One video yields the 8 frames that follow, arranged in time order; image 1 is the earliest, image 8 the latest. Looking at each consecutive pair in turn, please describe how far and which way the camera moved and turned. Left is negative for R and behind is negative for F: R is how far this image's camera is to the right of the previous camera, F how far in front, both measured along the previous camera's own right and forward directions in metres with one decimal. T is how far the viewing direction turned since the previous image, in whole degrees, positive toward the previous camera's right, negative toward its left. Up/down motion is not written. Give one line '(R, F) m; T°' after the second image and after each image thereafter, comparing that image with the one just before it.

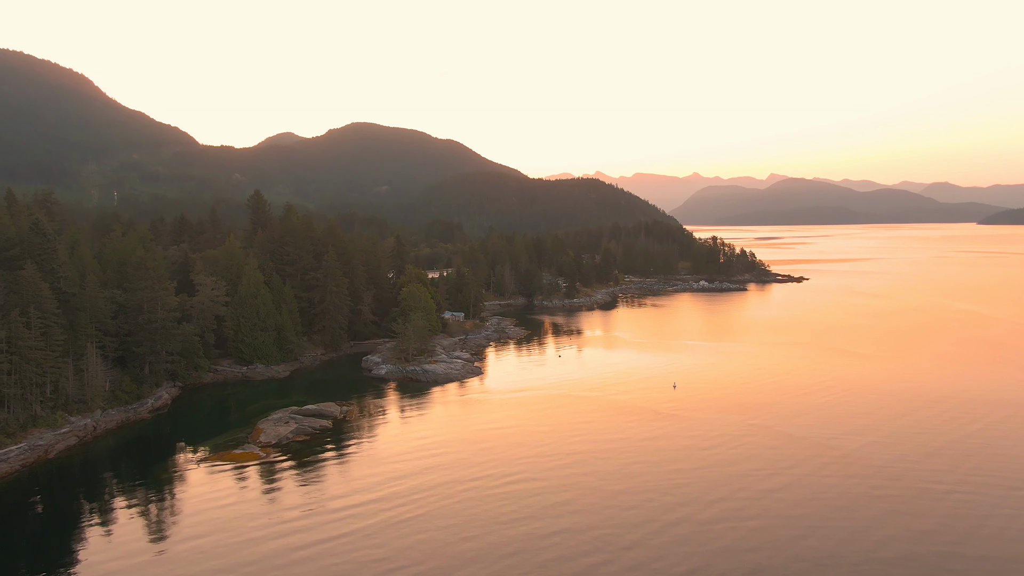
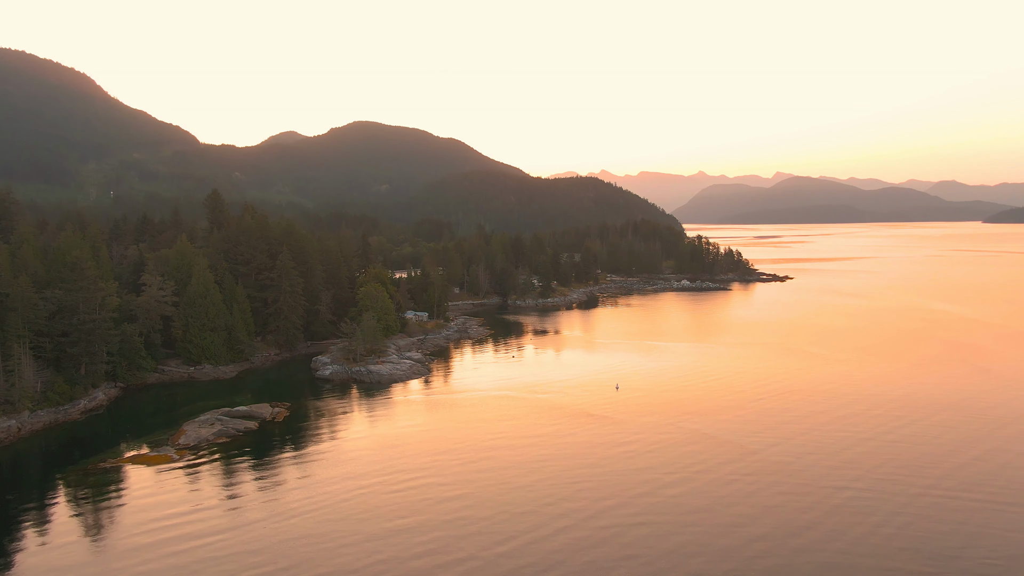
(+4.3, +0.3) m; 0°
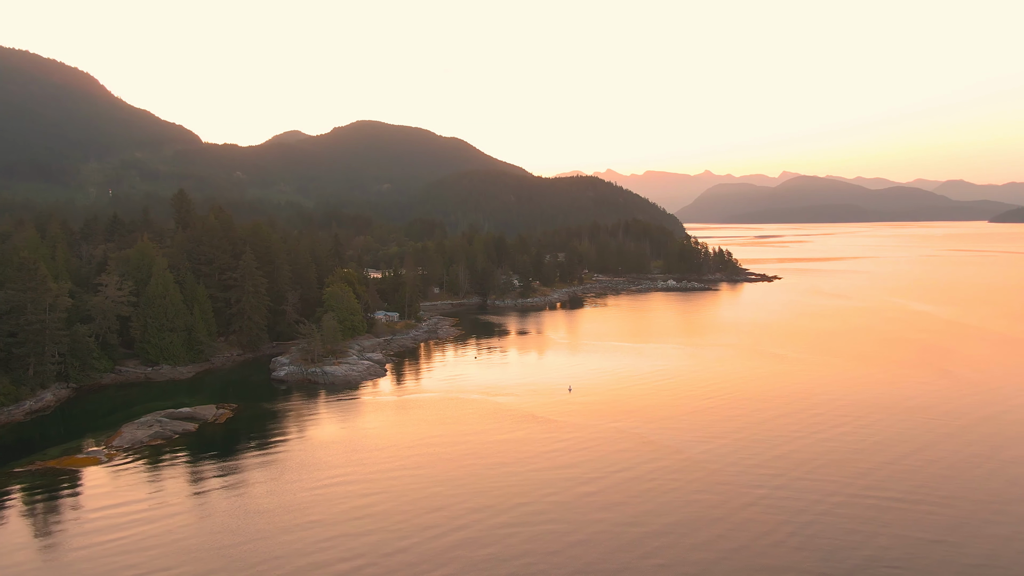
(+3.5, +0.4) m; 0°
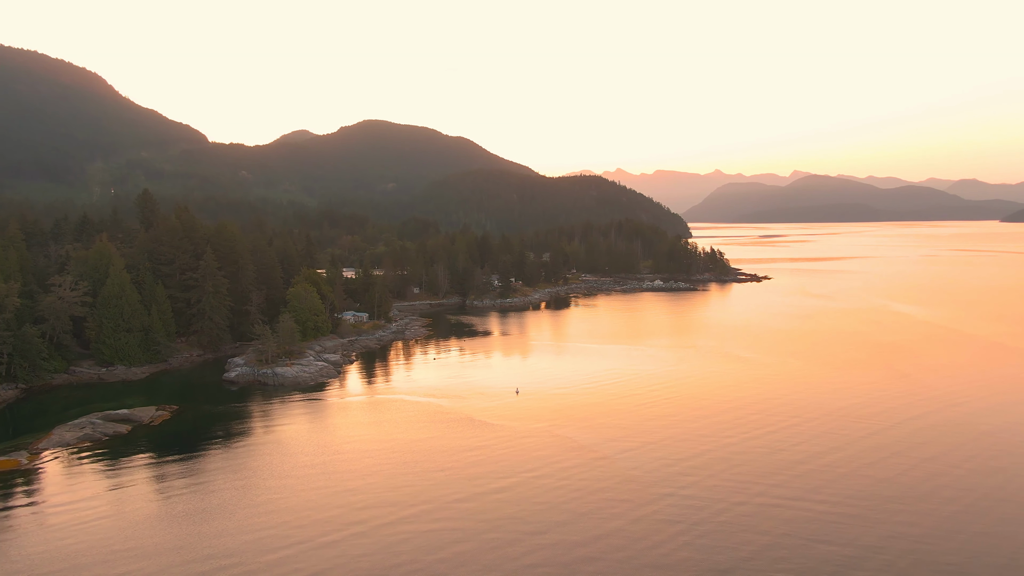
(+4.0, +0.5) m; -1°
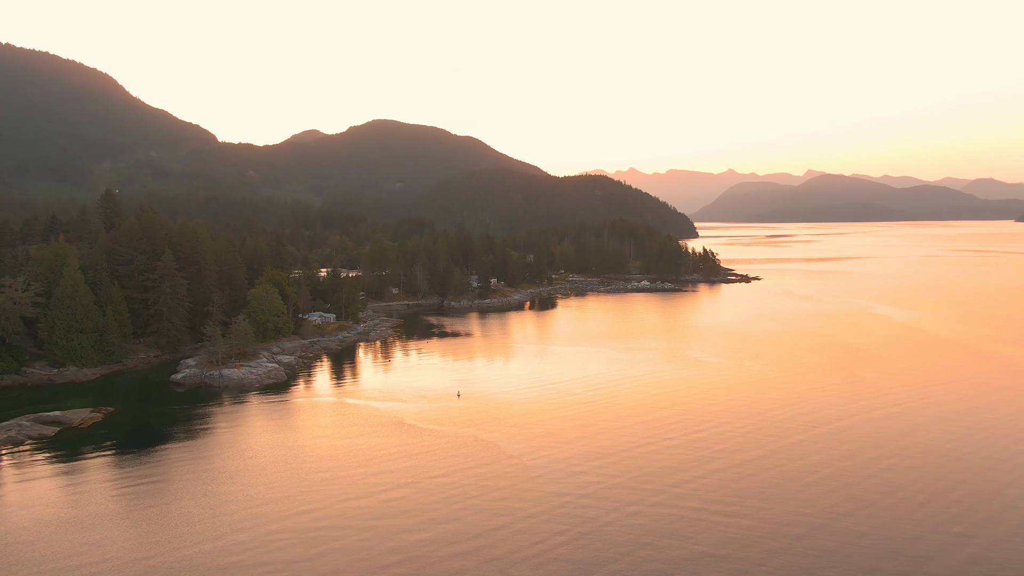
(+4.5, +0.5) m; -1°
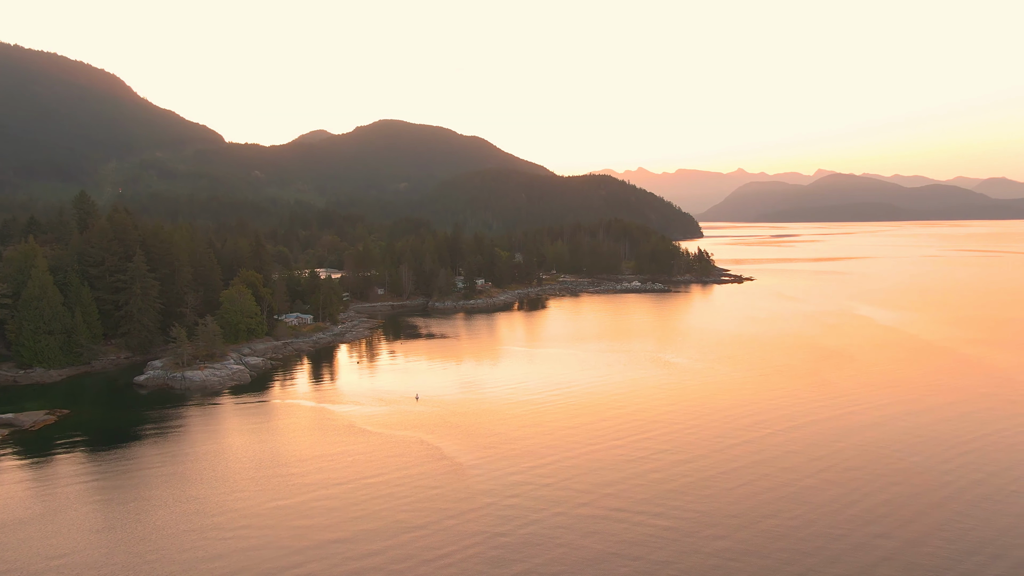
(+3.1, +0.4) m; -1°
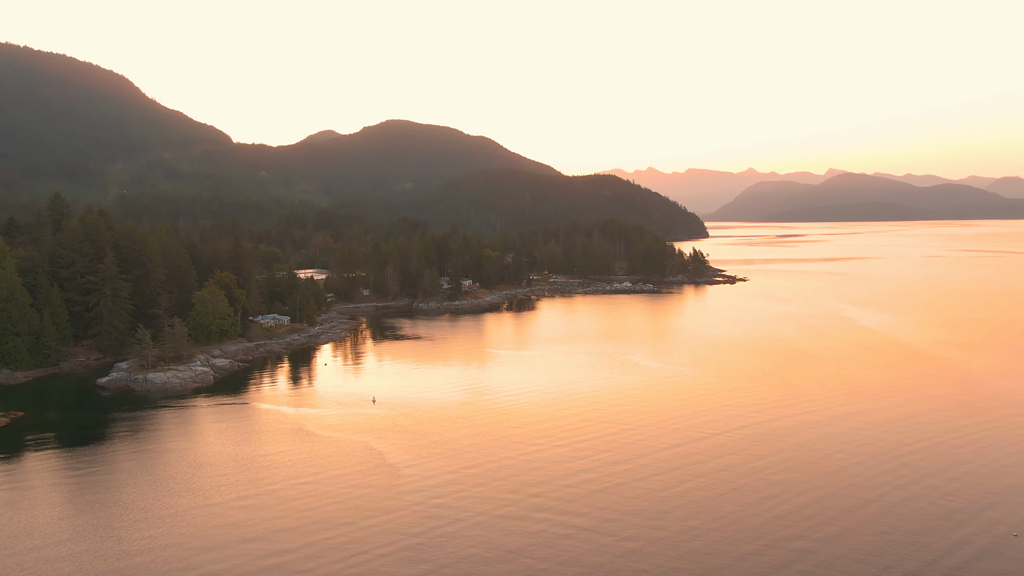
(+3.2, +0.4) m; -1°
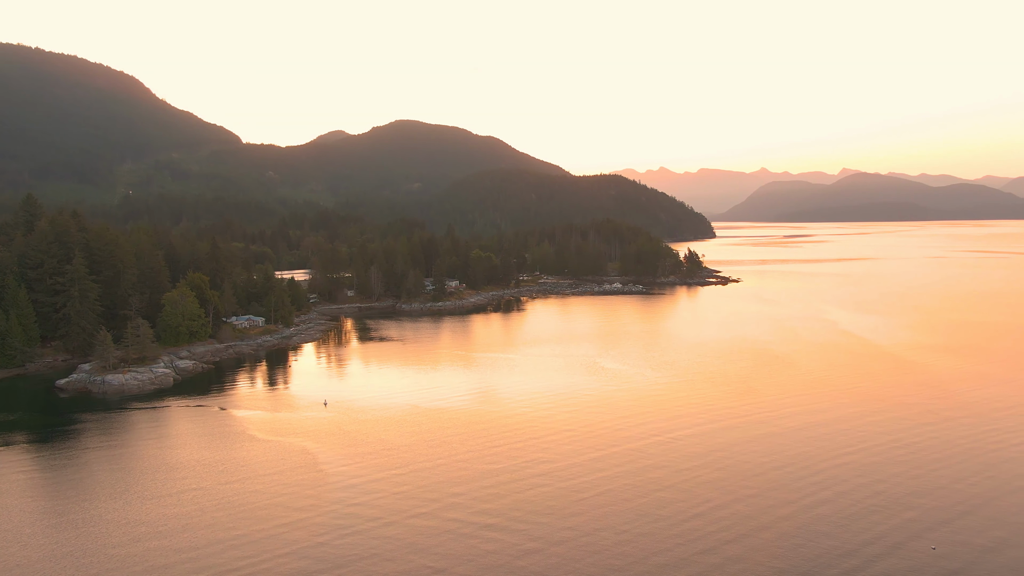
(+3.6, +0.4) m; -1°
